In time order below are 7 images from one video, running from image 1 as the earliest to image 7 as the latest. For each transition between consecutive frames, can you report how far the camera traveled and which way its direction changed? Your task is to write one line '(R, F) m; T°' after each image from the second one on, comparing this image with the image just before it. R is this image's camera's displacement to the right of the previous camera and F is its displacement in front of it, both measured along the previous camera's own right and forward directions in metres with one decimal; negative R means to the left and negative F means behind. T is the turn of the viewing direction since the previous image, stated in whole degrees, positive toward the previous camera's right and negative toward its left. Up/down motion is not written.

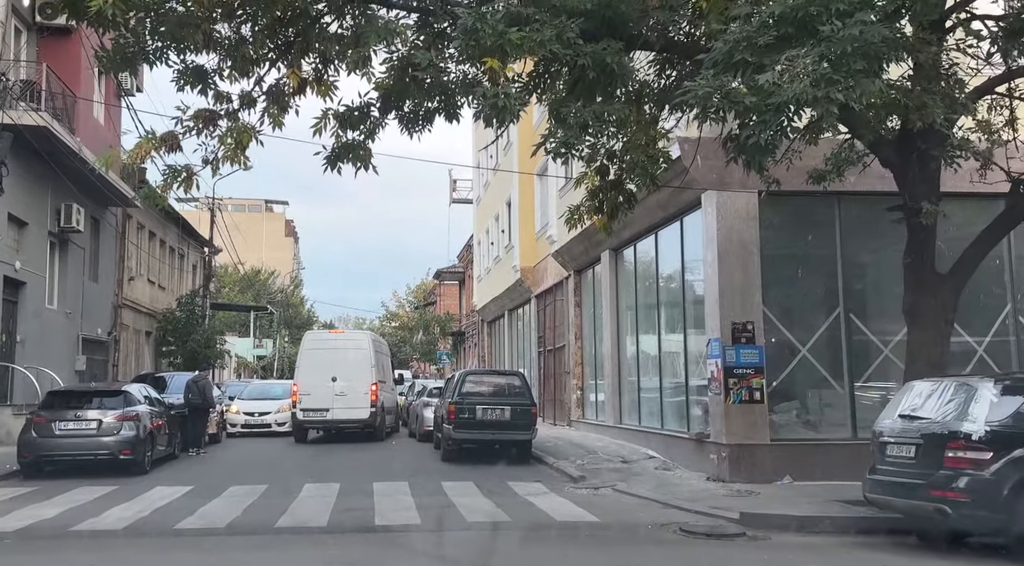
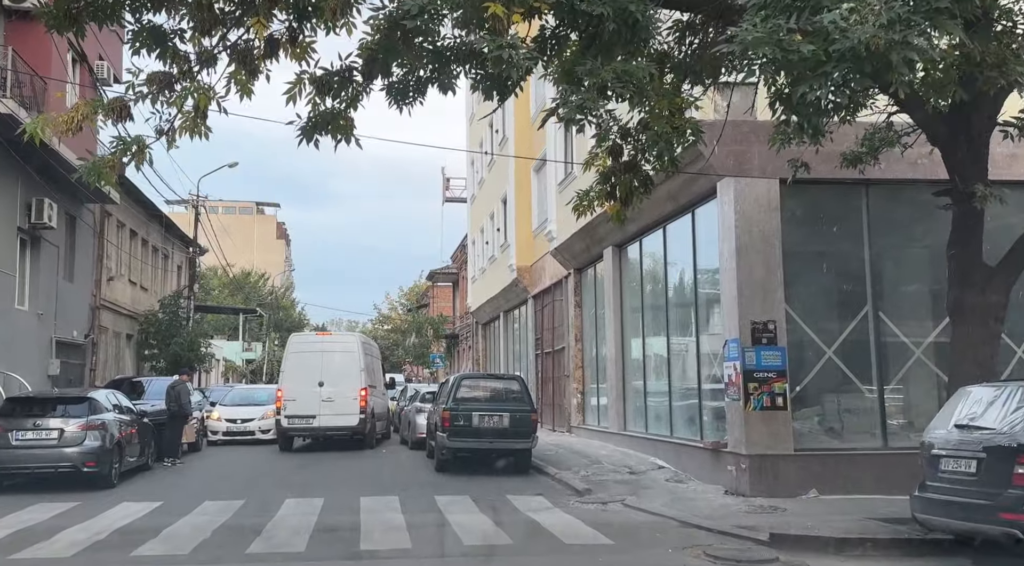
(-0.1, +1.1) m; 0°
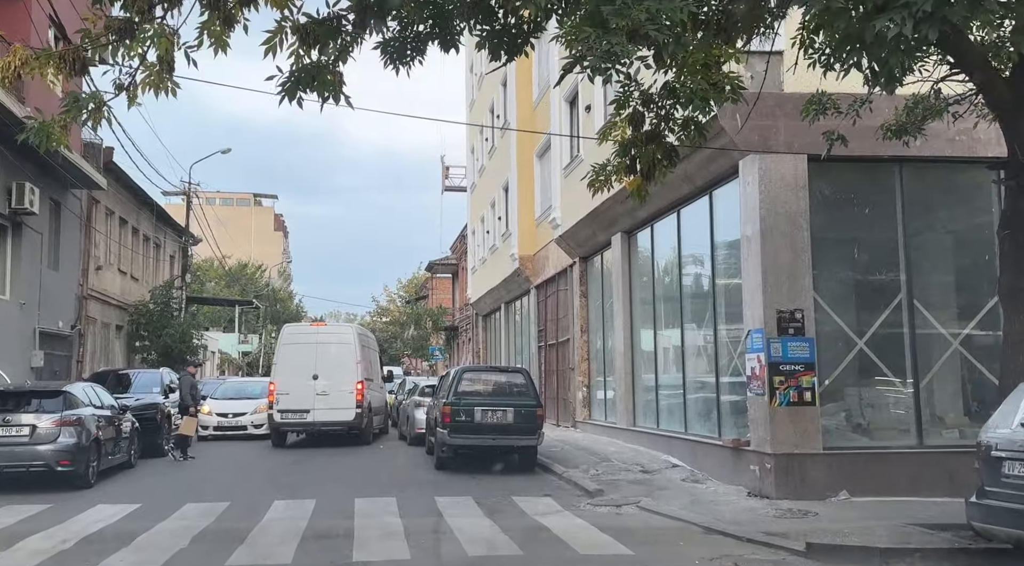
(-0.1, +0.9) m; 0°
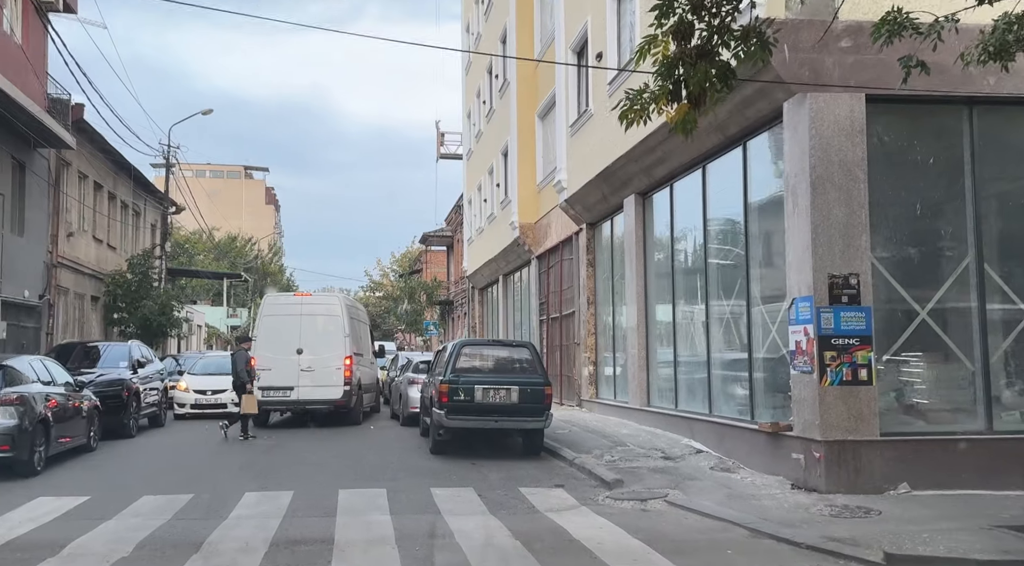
(-0.2, +1.5) m; 0°
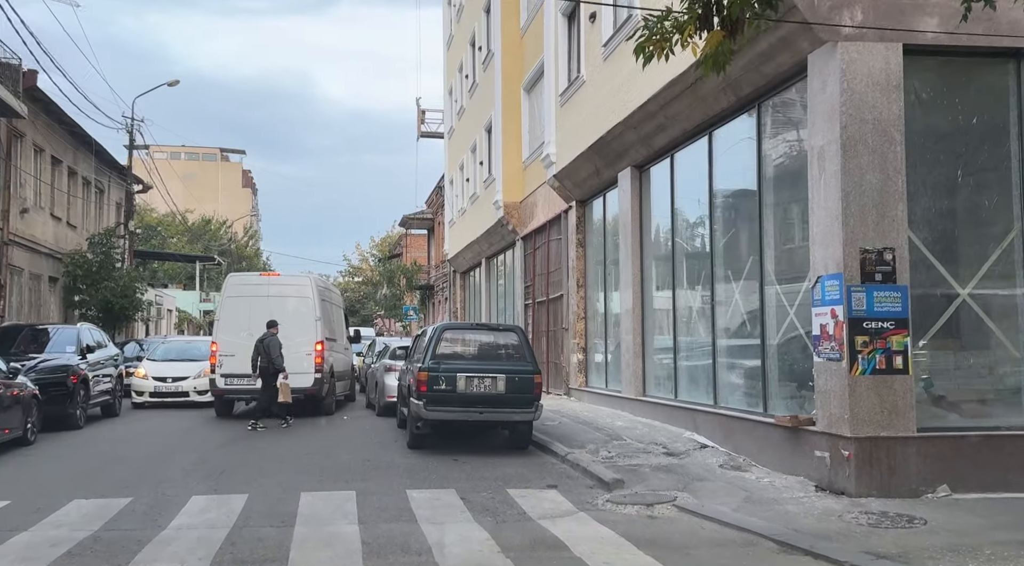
(-0.1, +1.2) m; +1°
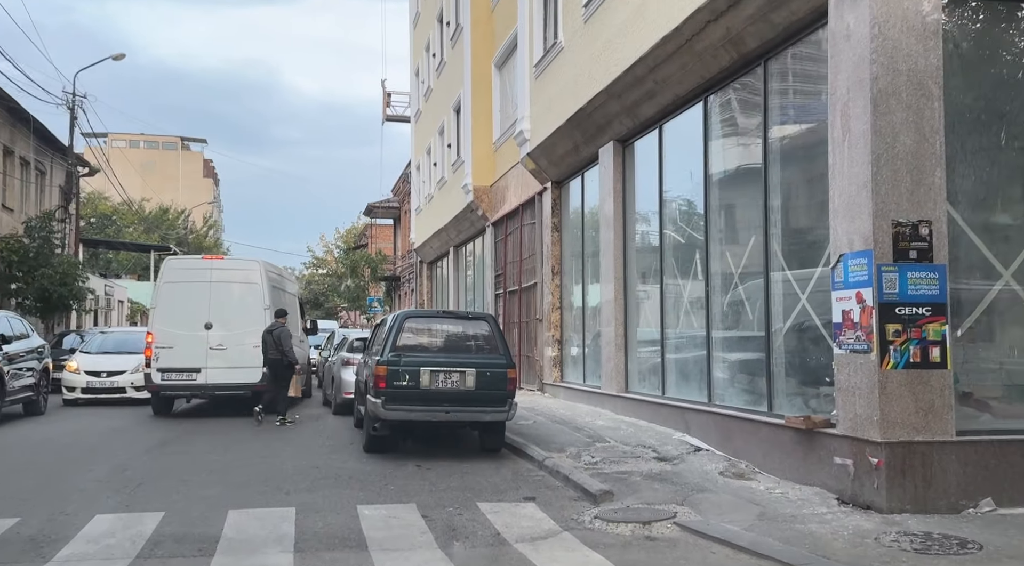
(0.0, +1.3) m; +2°
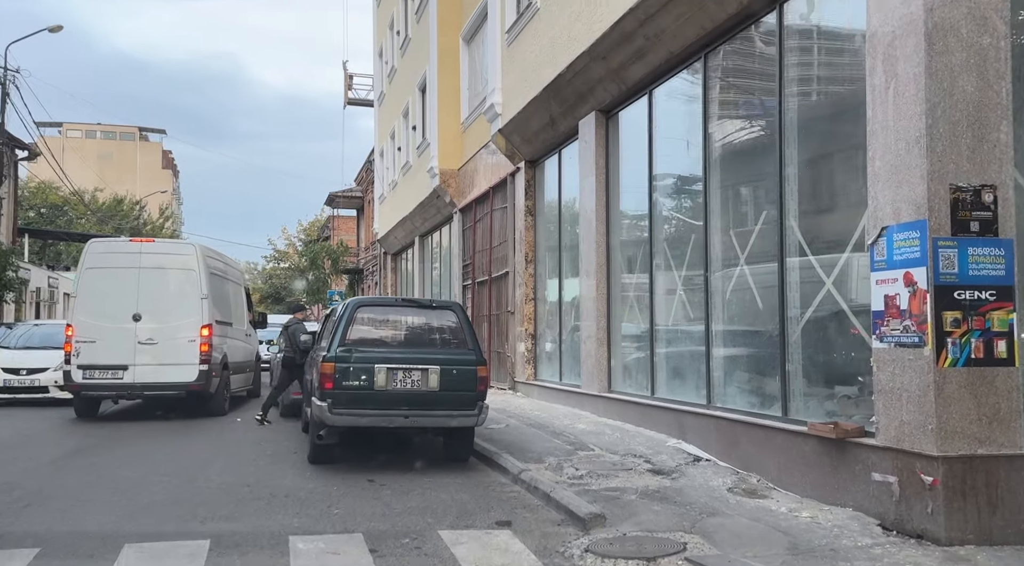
(0.0, +1.4) m; +2°
